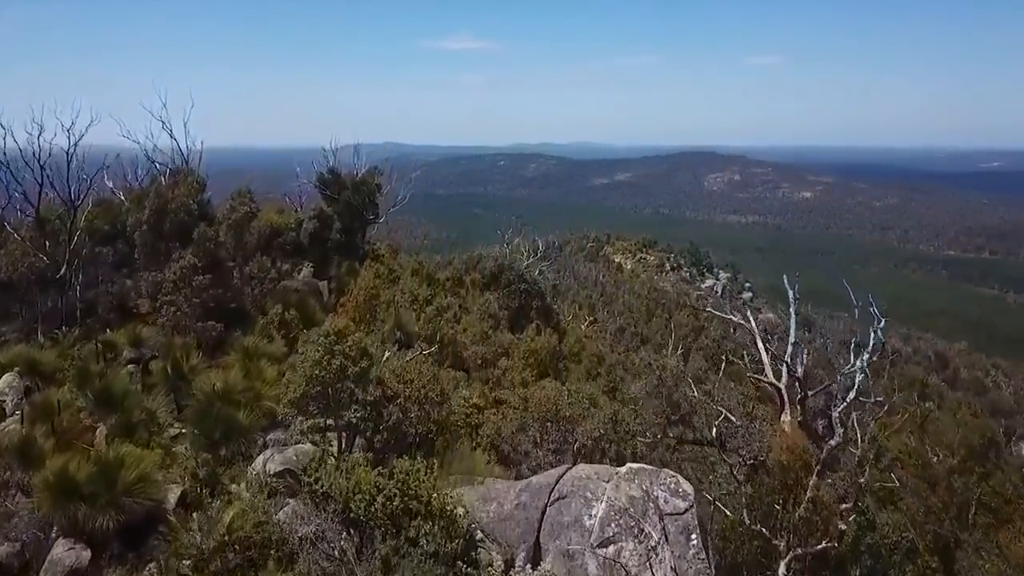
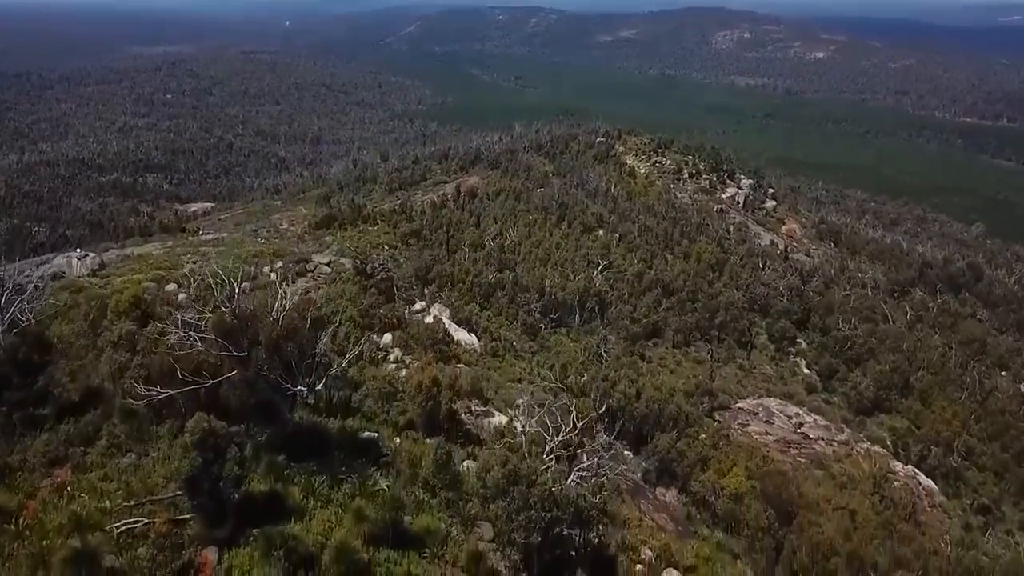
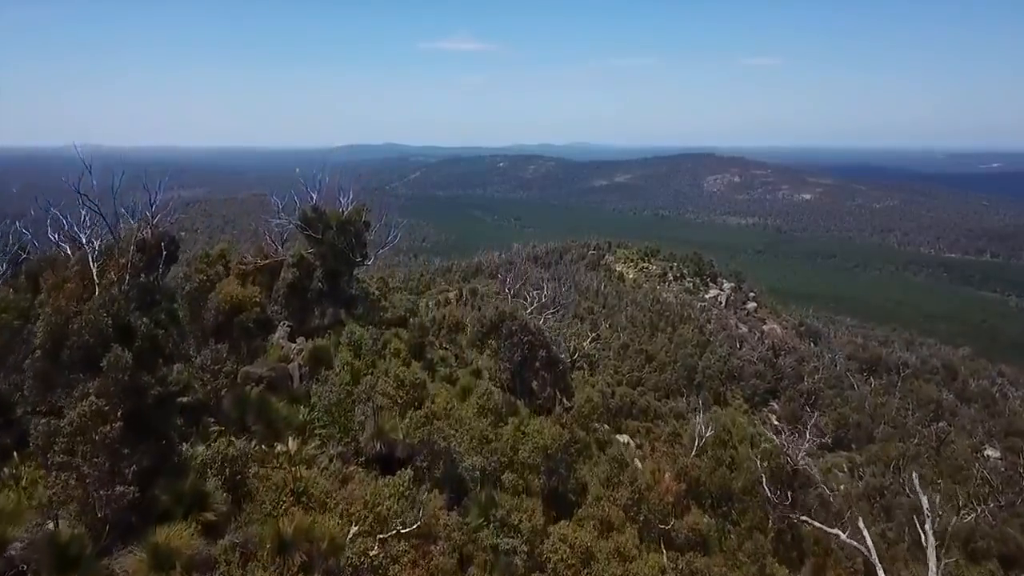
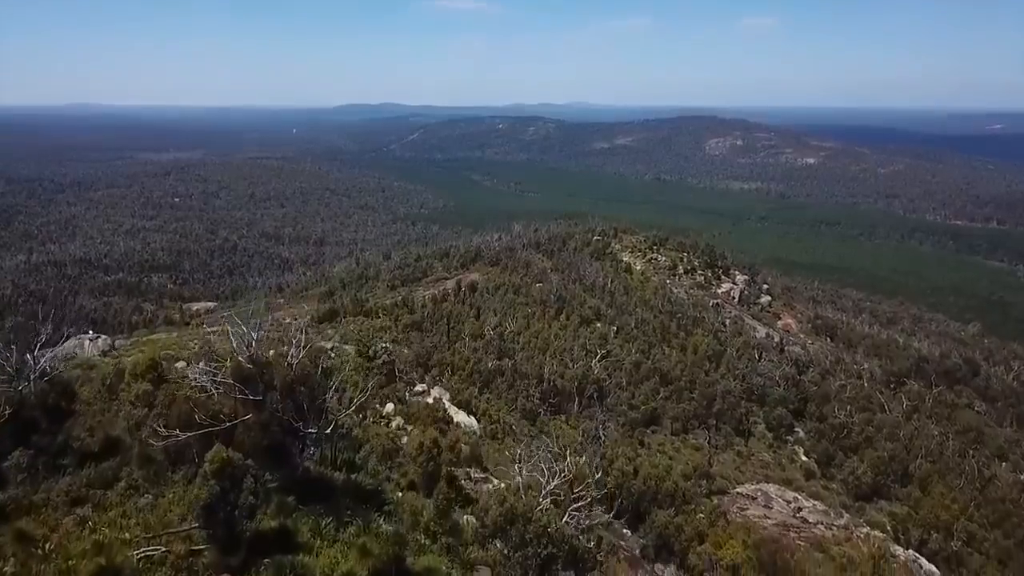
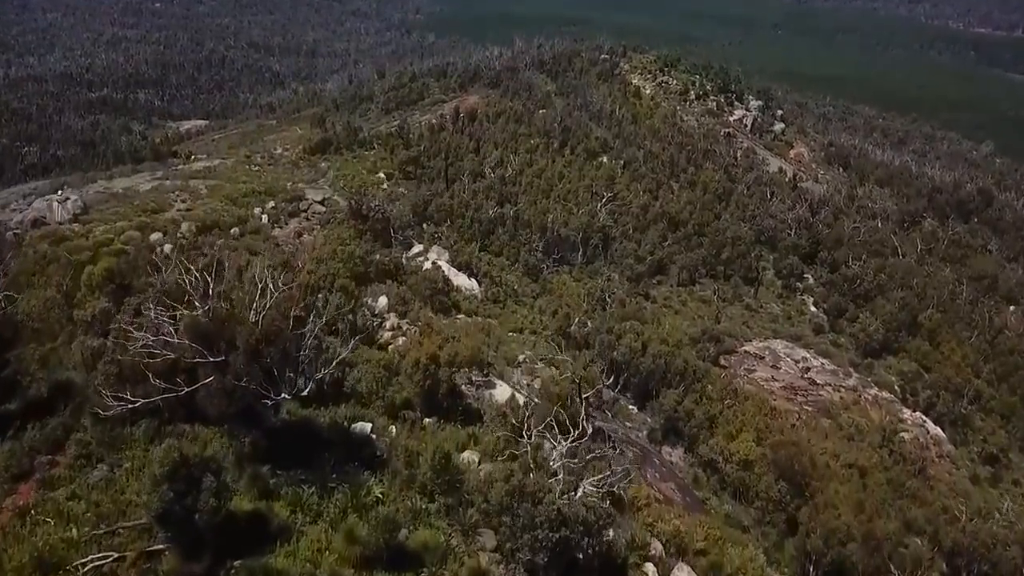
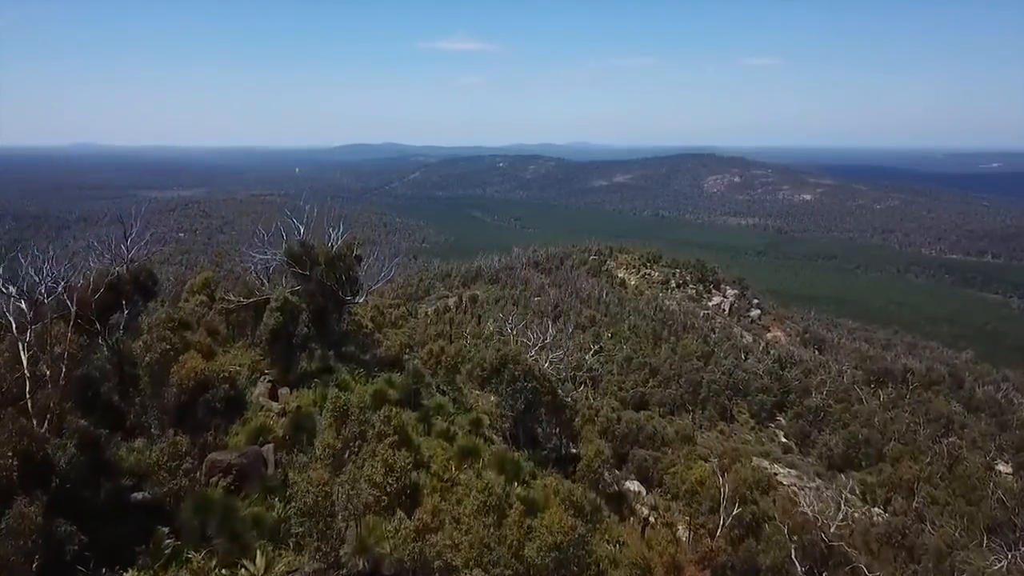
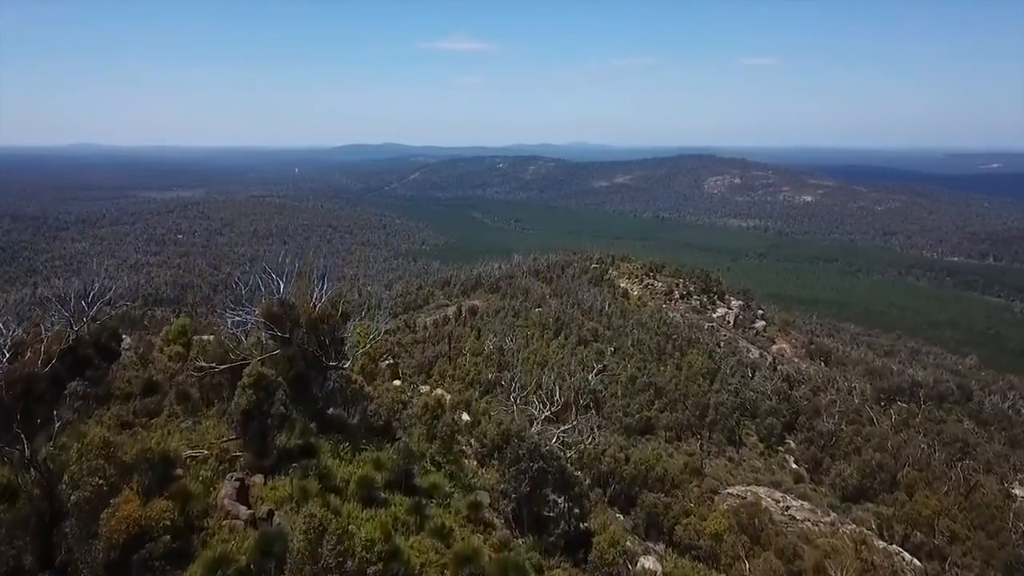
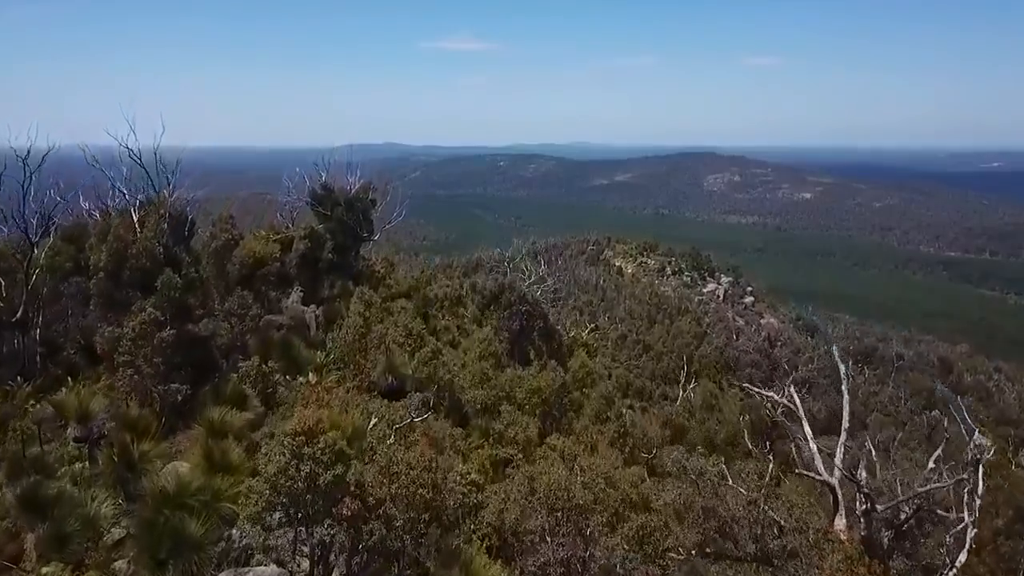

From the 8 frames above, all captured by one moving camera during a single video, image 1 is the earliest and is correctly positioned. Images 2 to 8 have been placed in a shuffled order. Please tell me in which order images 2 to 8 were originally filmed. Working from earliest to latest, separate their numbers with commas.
8, 3, 6, 7, 4, 2, 5
